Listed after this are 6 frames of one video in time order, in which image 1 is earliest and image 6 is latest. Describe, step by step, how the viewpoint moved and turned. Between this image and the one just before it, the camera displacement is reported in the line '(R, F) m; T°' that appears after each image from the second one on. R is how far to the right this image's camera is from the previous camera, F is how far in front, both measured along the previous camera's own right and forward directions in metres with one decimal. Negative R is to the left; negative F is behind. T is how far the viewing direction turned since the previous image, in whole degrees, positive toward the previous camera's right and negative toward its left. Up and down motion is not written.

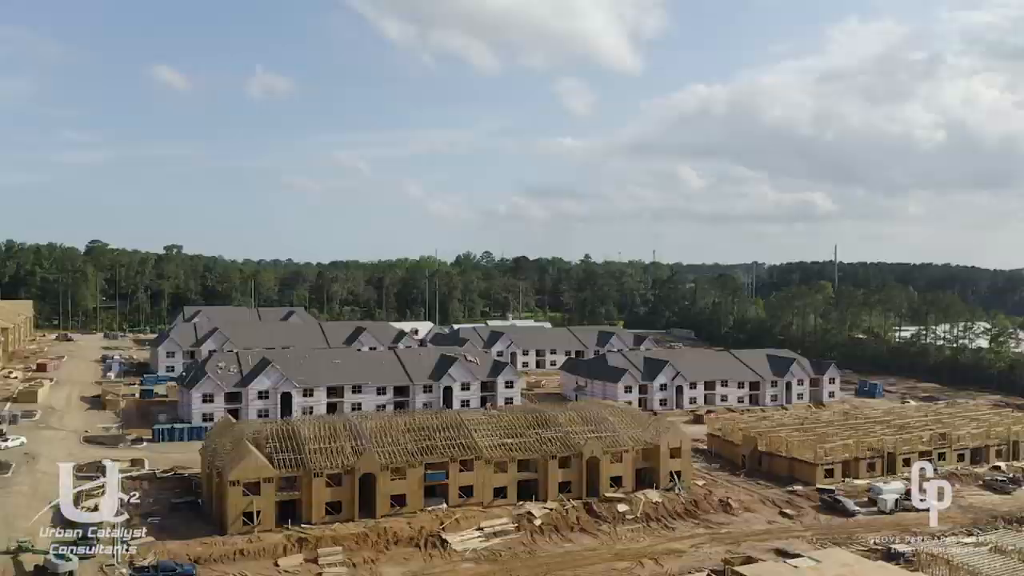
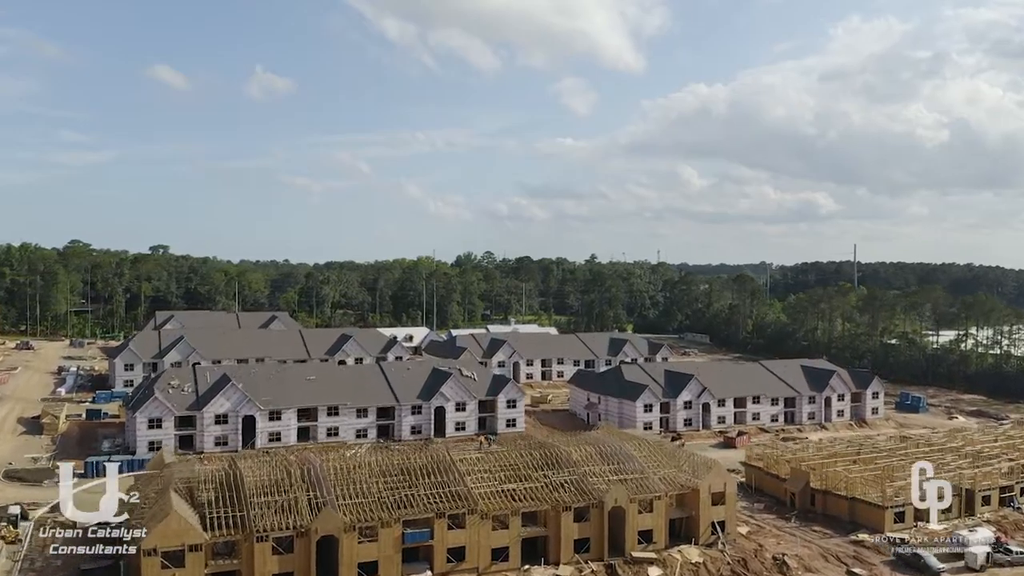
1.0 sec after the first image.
(-0.1, +8.2) m; 0°
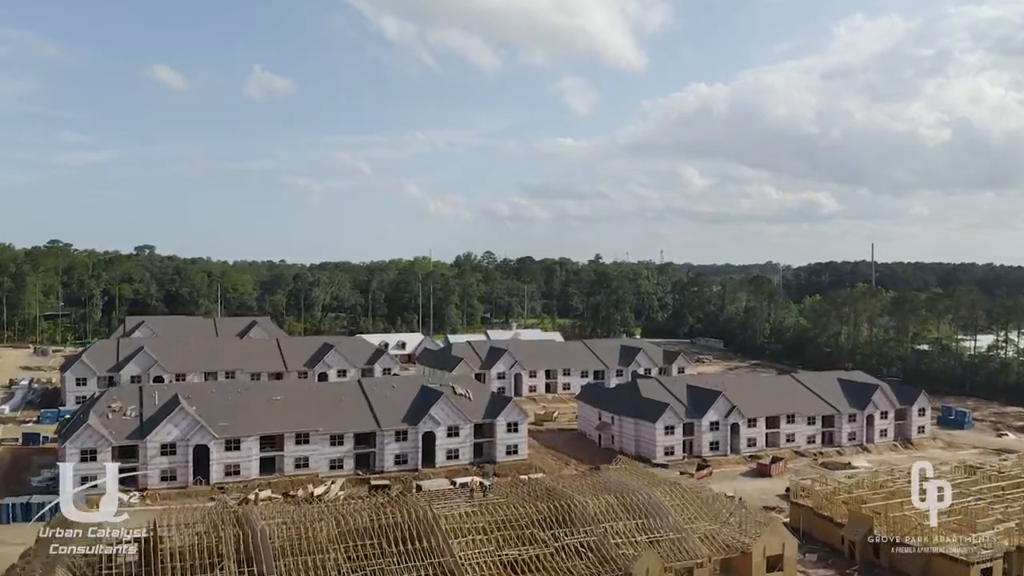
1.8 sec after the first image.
(0.0, +7.2) m; 0°
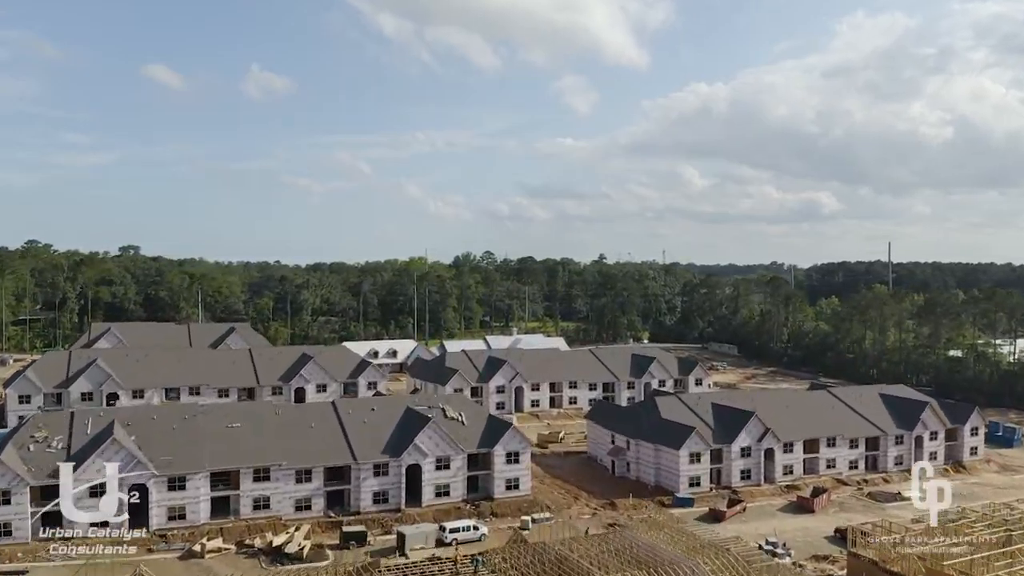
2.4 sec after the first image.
(0.0, +6.6) m; 0°
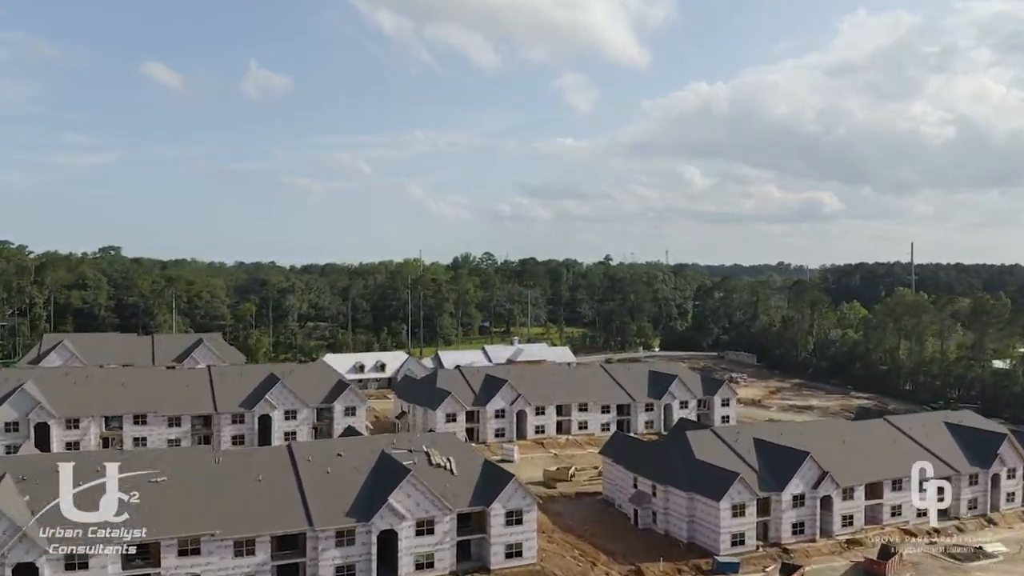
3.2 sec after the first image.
(0.0, +7.7) m; 0°
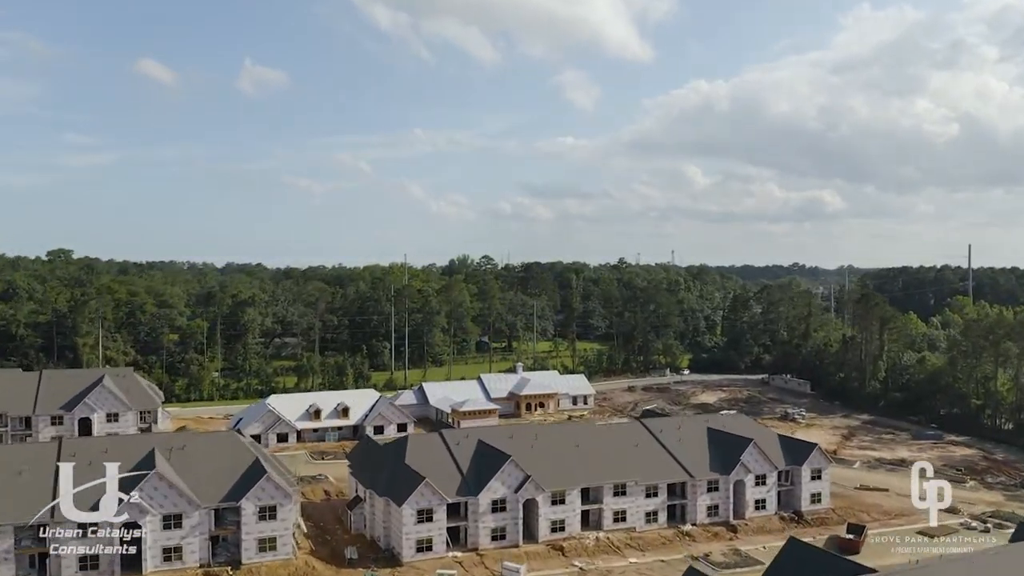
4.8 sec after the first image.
(-0.1, +16.4) m; 0°
